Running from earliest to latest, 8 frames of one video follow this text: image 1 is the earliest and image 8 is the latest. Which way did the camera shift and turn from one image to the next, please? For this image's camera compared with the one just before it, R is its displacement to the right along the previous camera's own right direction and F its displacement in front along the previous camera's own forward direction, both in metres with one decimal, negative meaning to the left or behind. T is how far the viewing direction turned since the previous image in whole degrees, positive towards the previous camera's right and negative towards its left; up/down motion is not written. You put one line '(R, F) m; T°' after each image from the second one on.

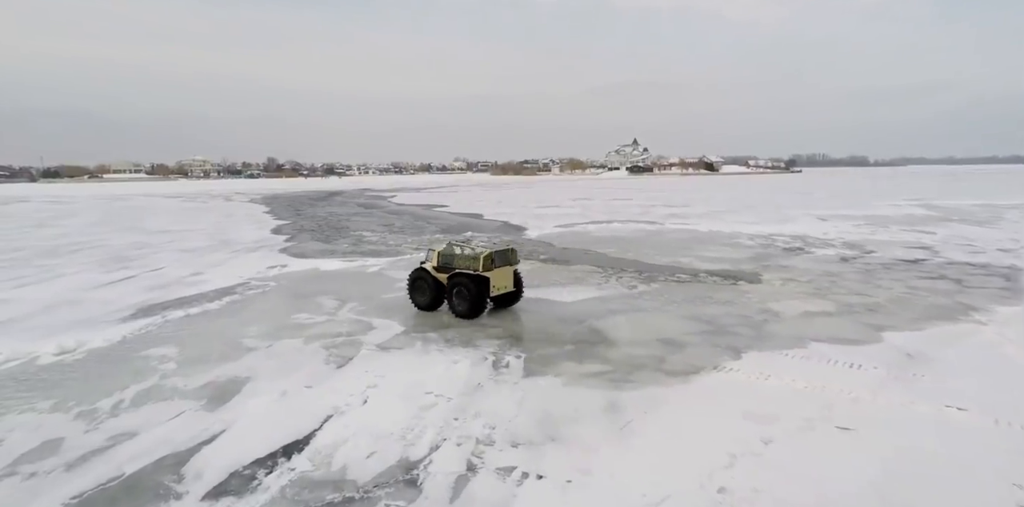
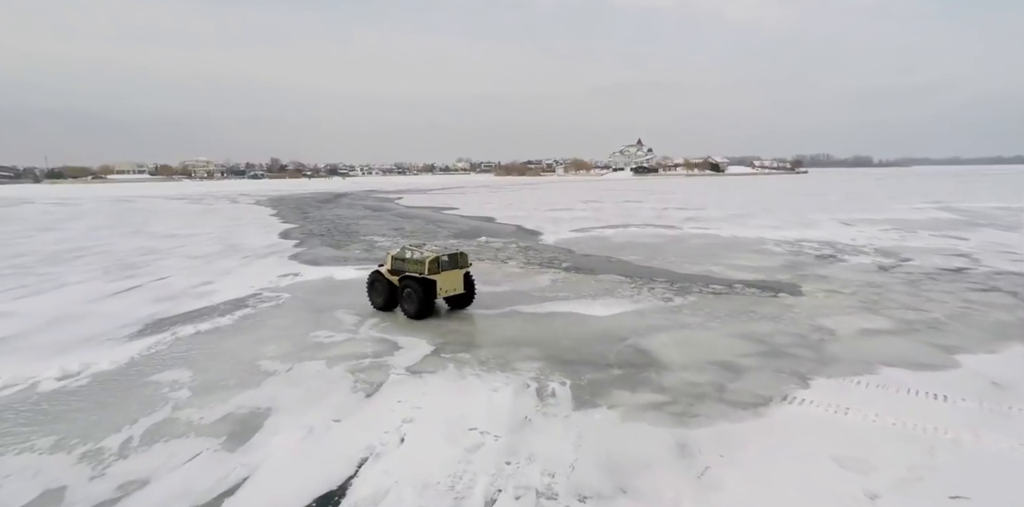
(-0.4, +0.4) m; 0°
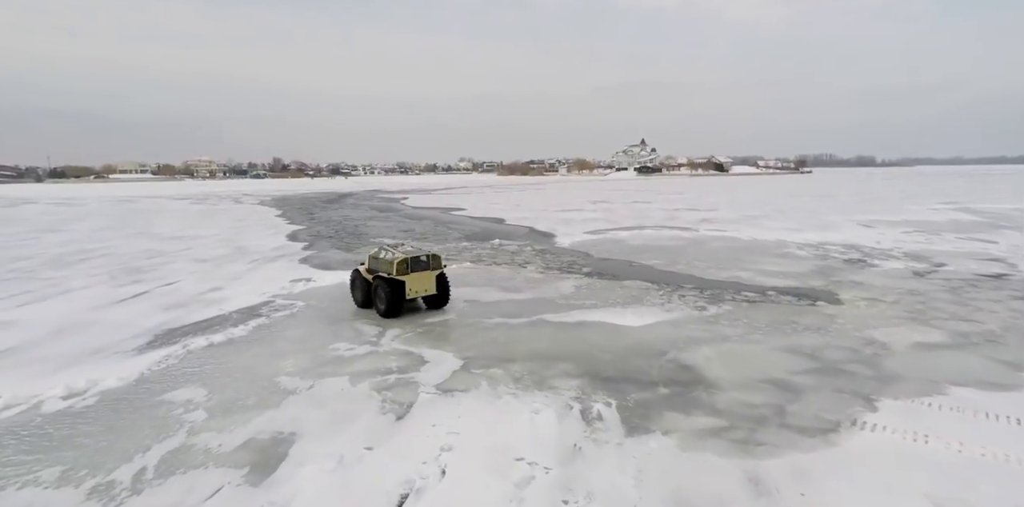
(-0.3, +0.3) m; 0°
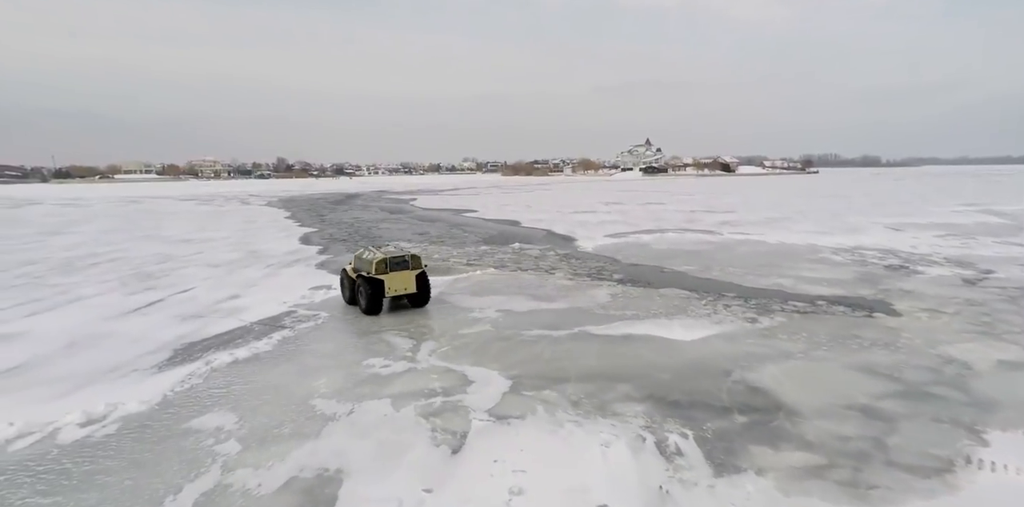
(-0.5, +0.4) m; 0°
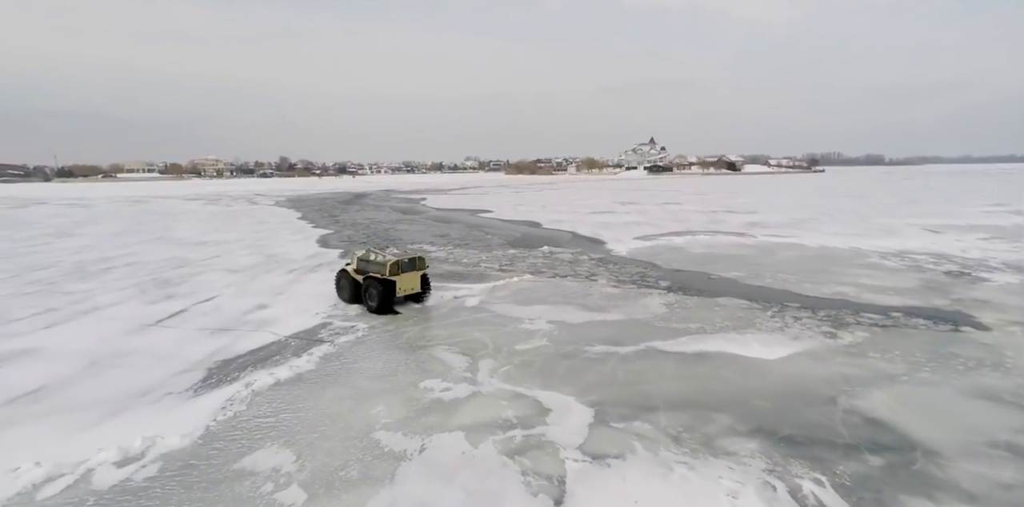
(-0.7, +0.5) m; 0°
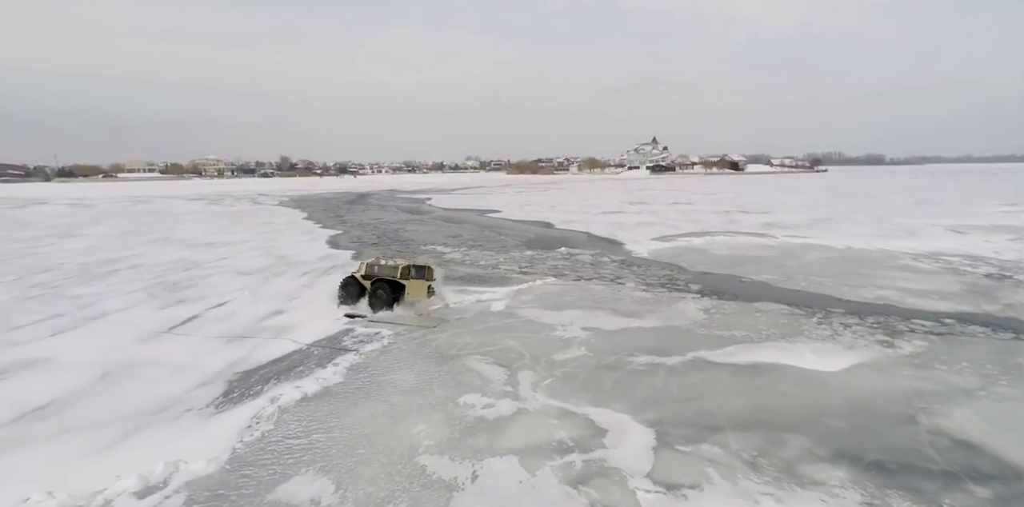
(-0.4, +0.3) m; 0°
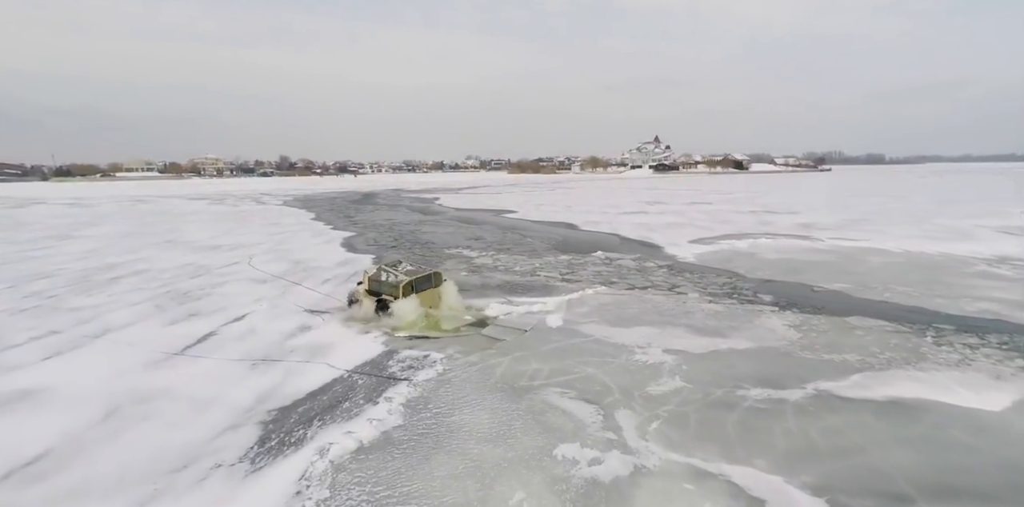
(-0.8, +0.9) m; 0°
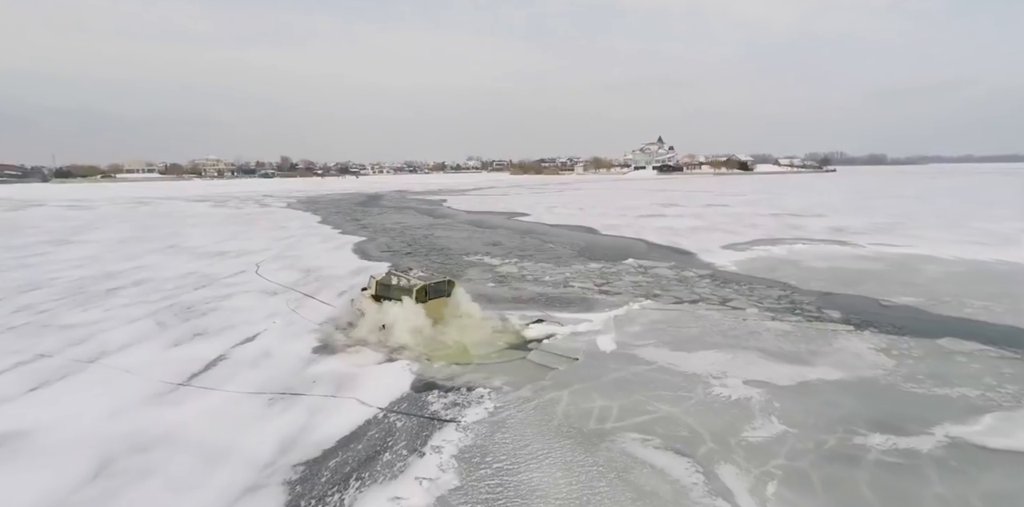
(-0.5, +0.7) m; 0°
